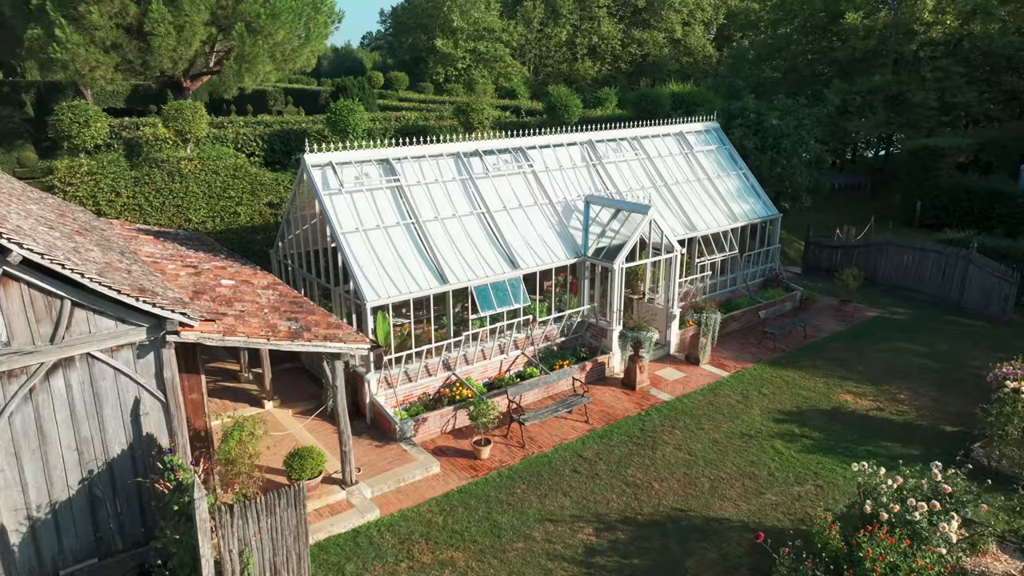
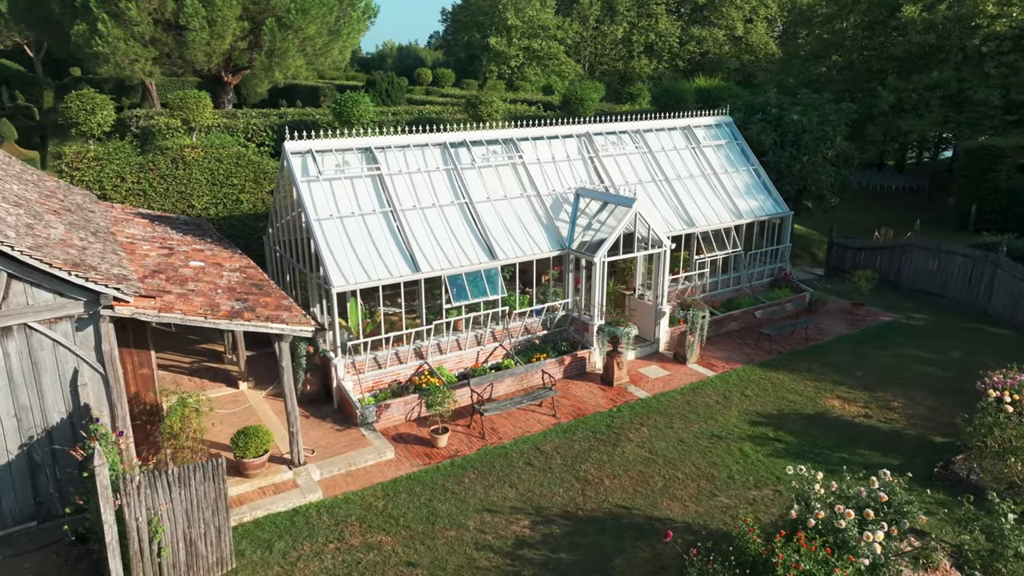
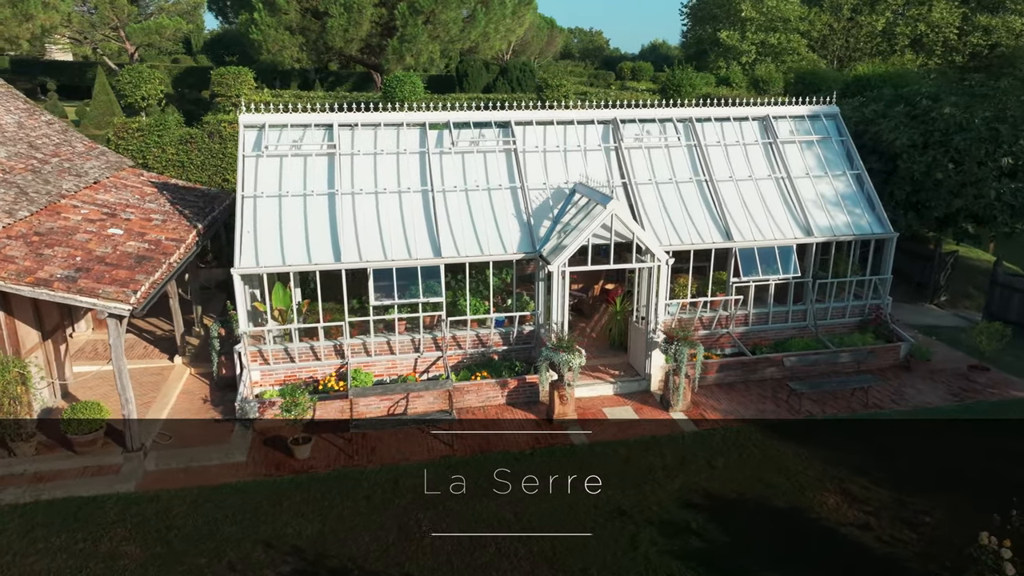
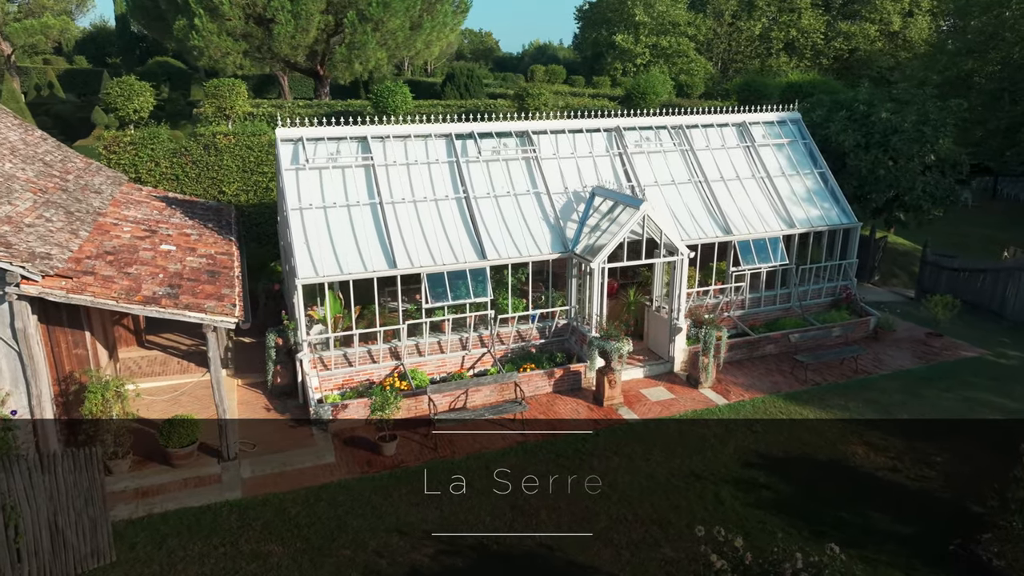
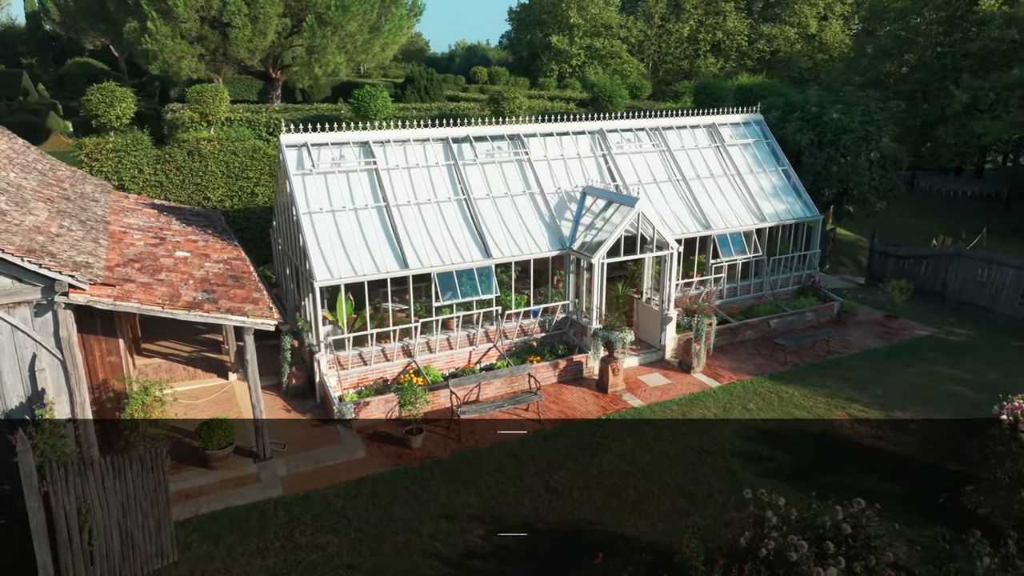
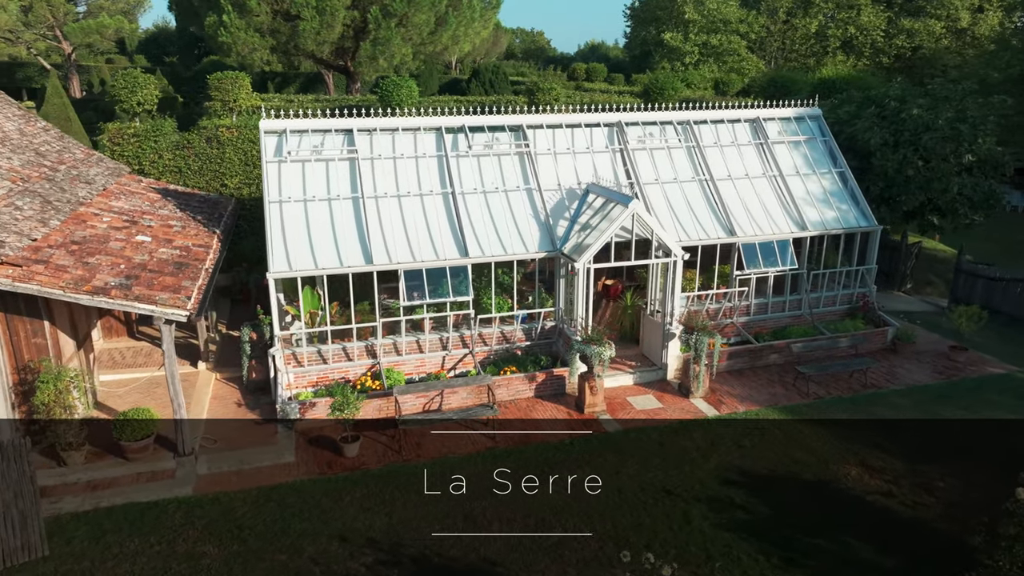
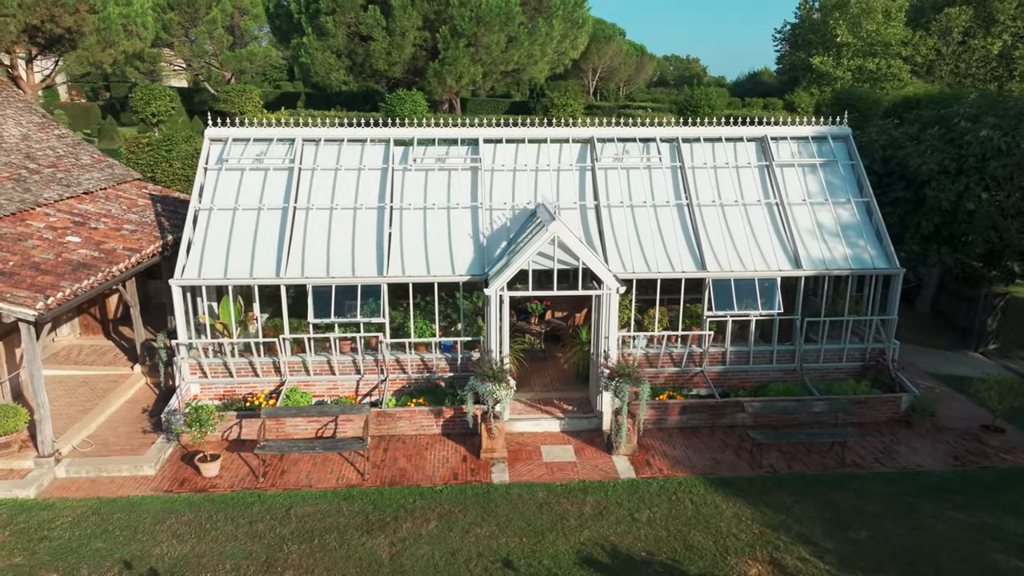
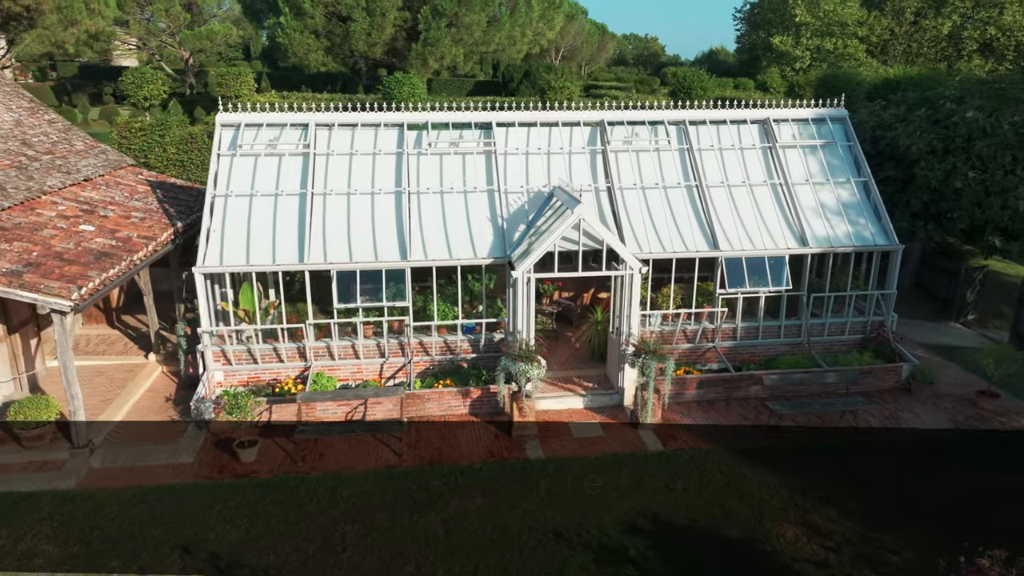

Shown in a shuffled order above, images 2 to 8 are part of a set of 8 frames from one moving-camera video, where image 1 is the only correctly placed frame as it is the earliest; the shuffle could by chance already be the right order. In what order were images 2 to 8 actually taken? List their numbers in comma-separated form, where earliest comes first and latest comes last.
2, 5, 4, 6, 3, 8, 7
